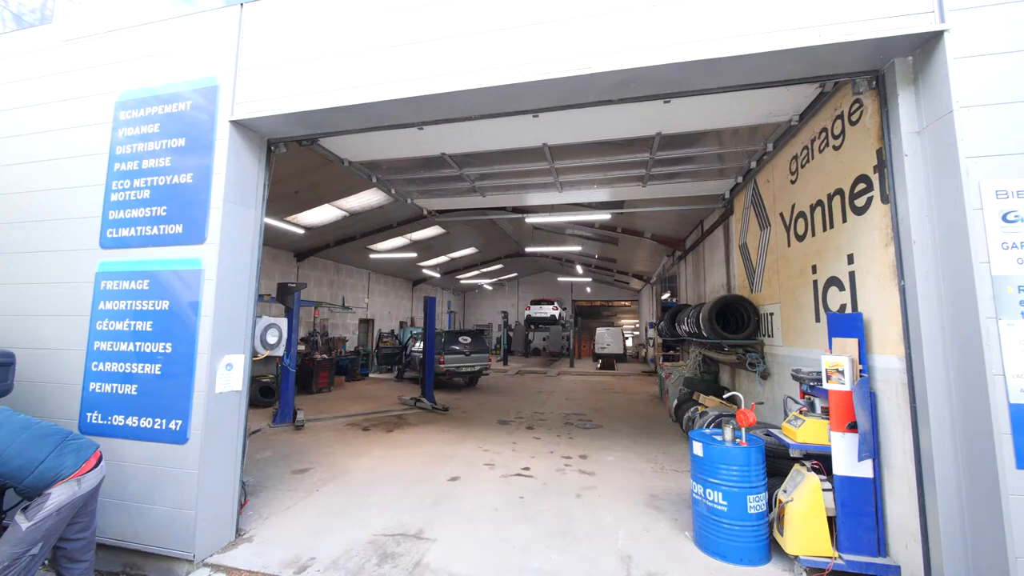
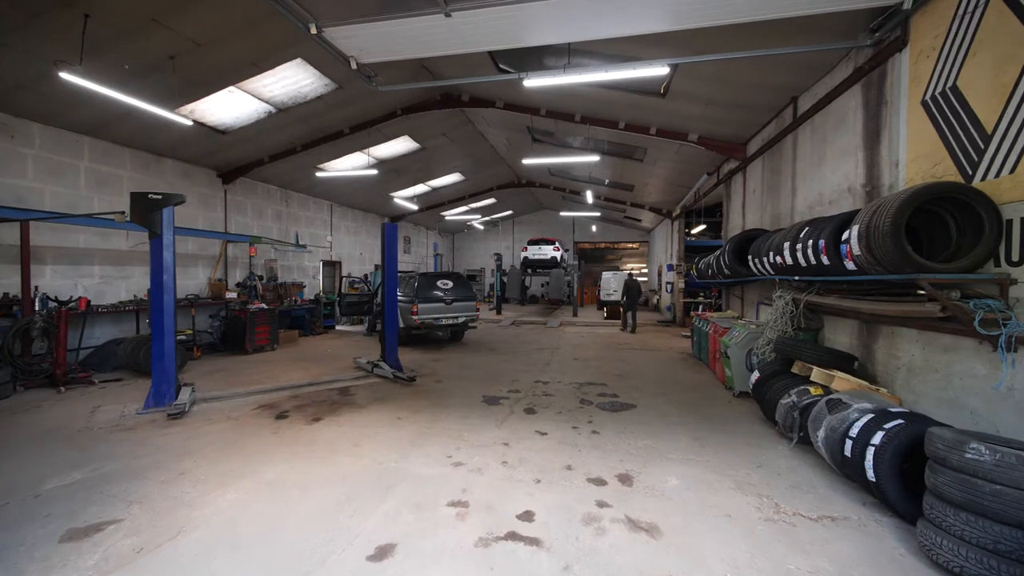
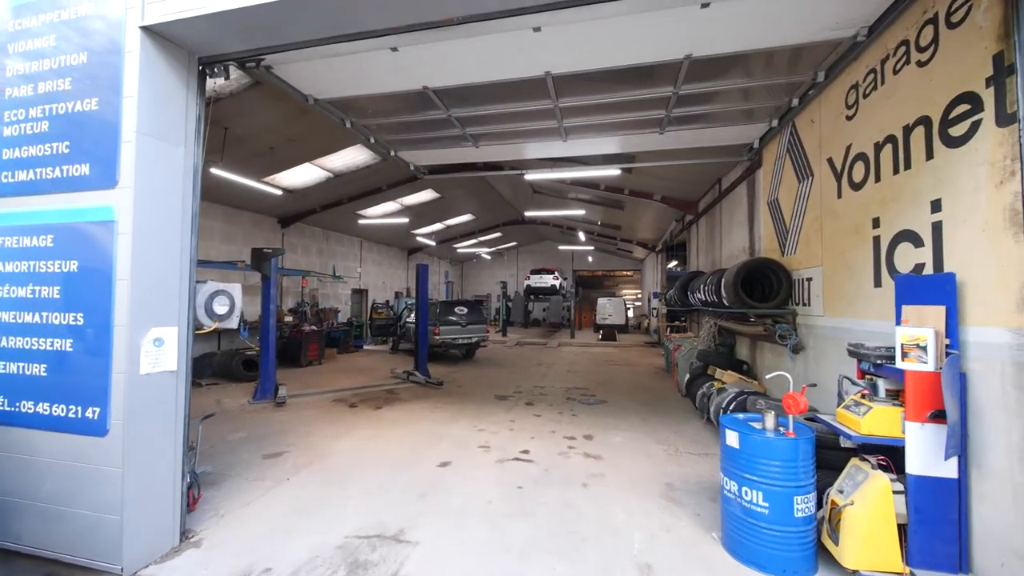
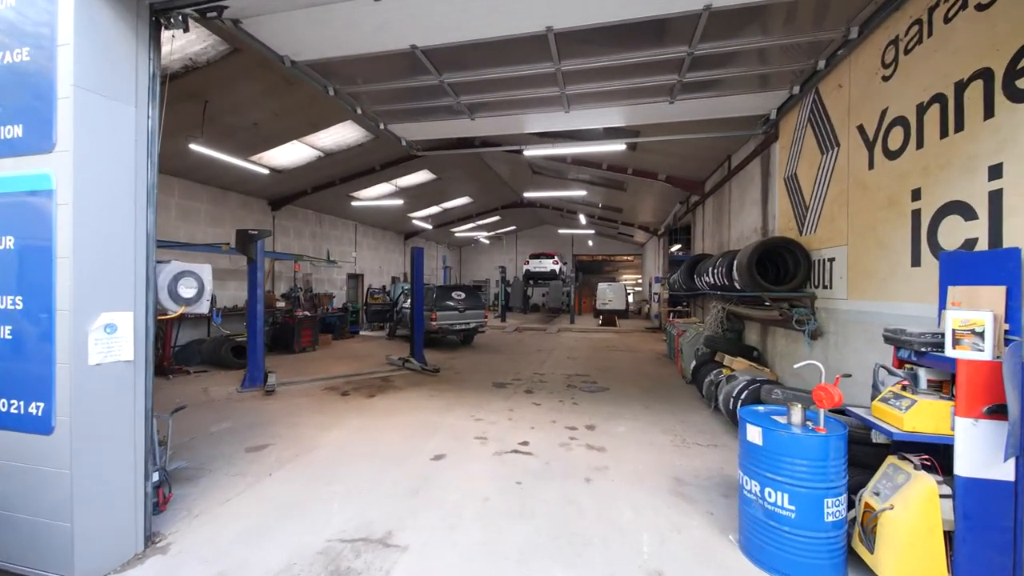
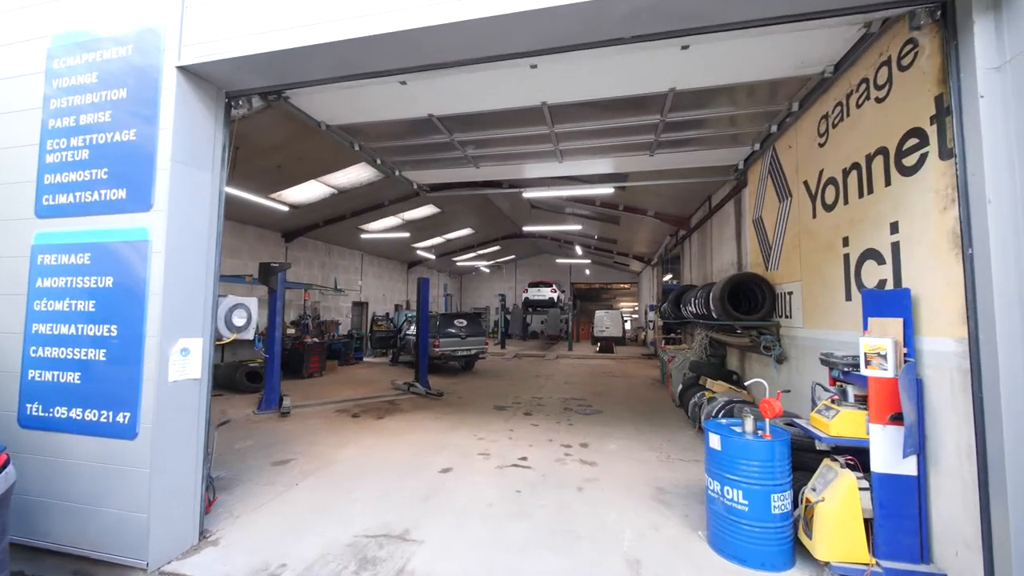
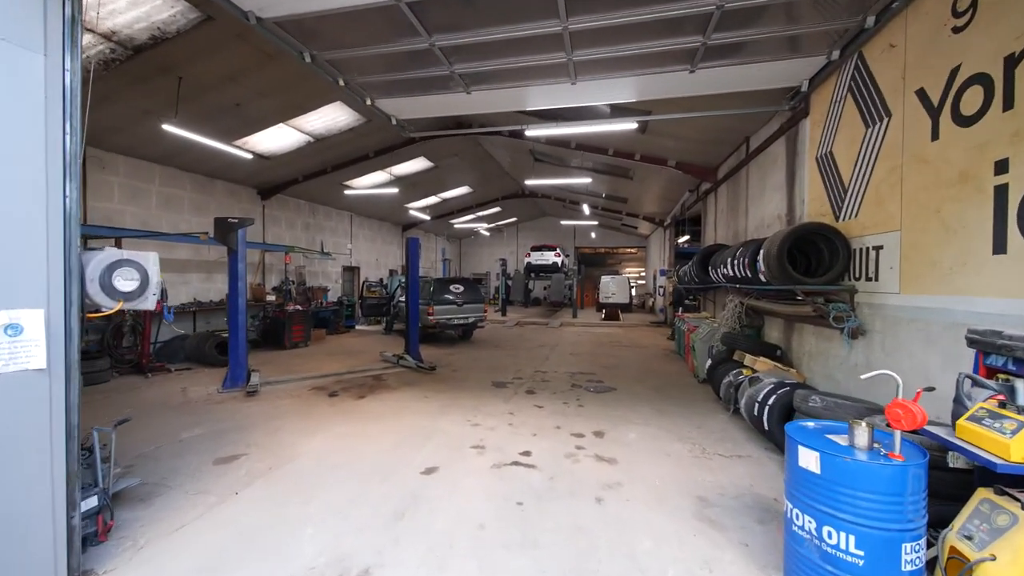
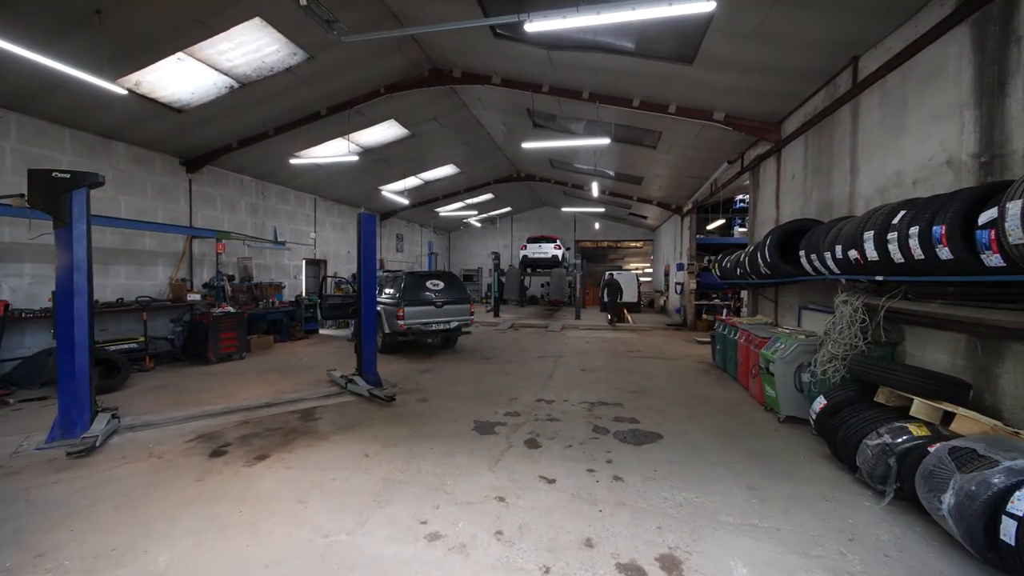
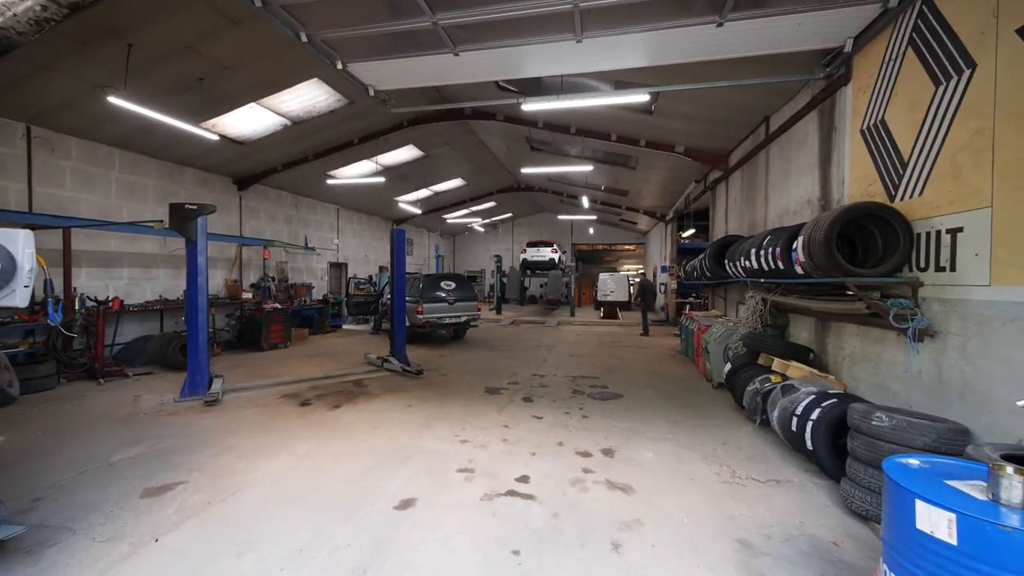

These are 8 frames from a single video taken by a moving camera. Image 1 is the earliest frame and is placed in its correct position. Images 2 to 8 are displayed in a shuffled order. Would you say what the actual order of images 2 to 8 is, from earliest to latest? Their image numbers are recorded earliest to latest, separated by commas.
5, 3, 4, 6, 8, 2, 7
